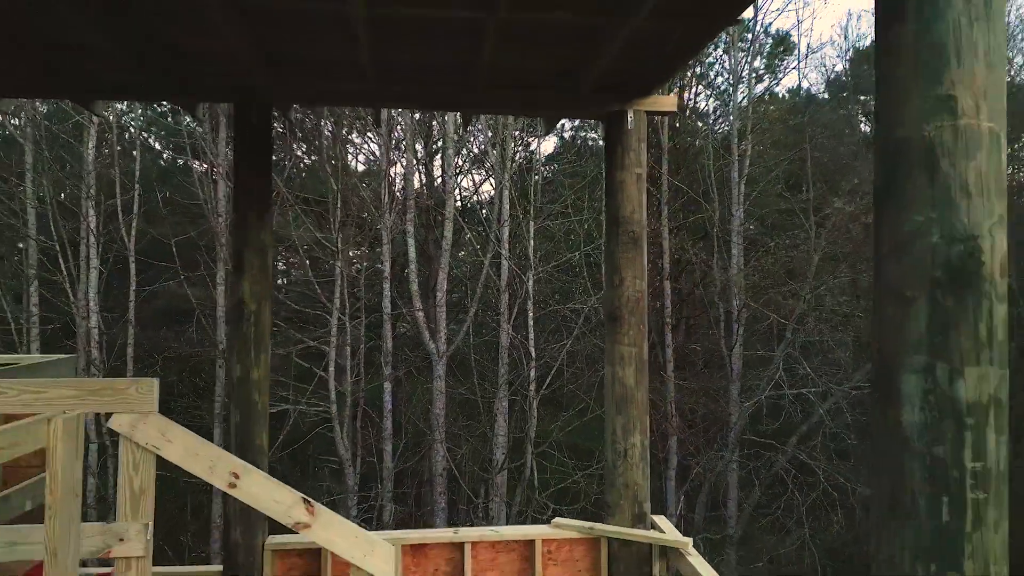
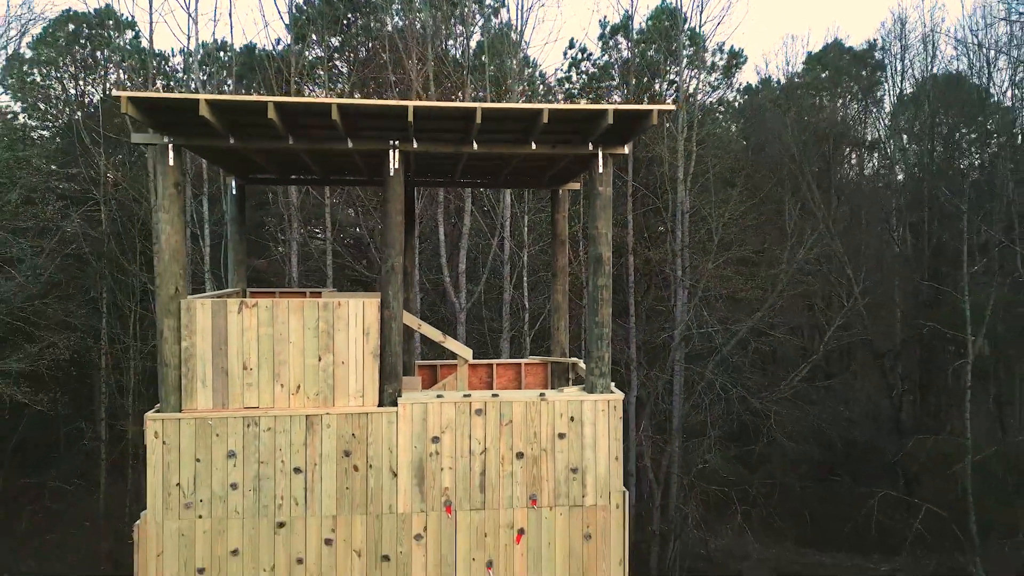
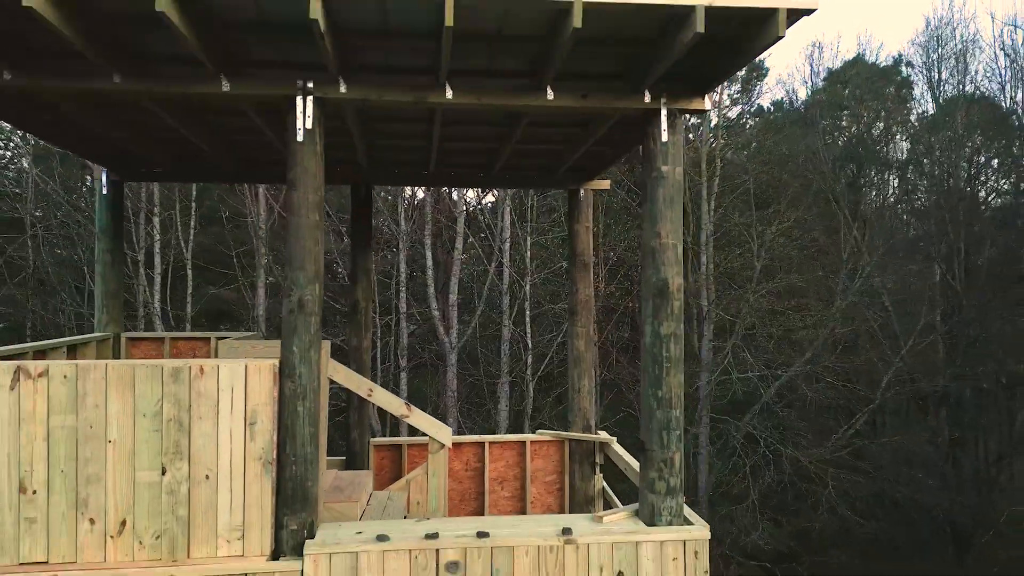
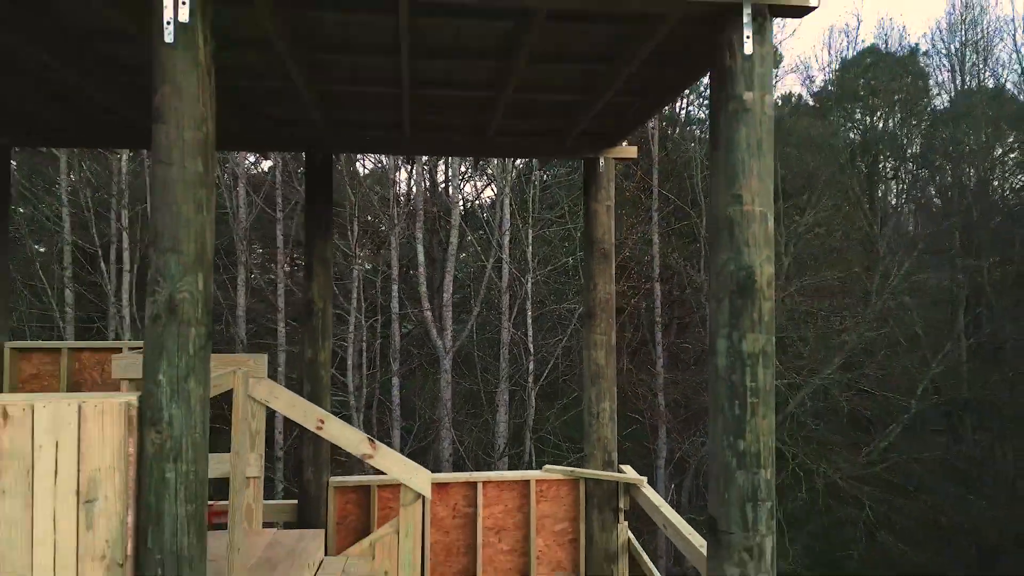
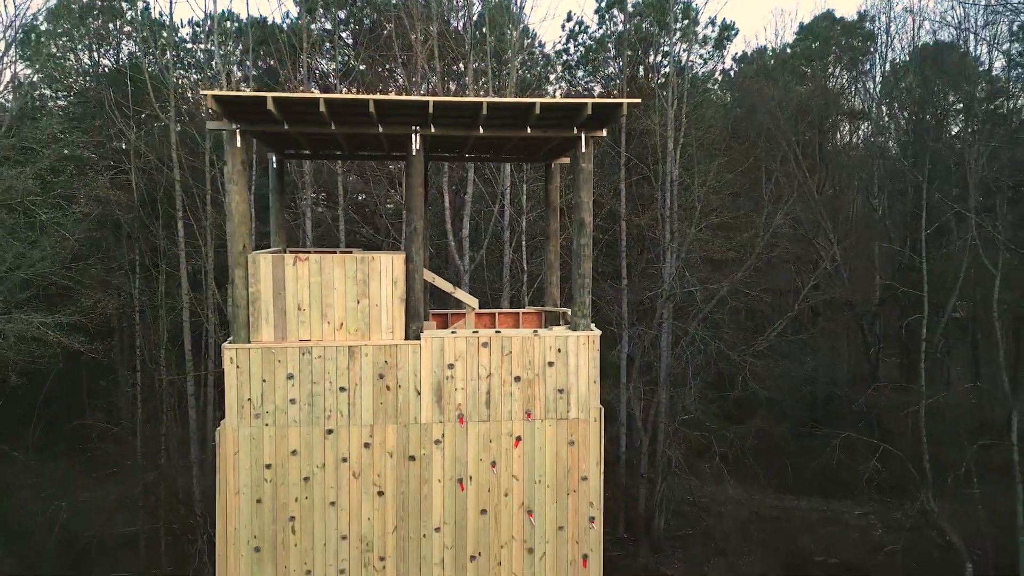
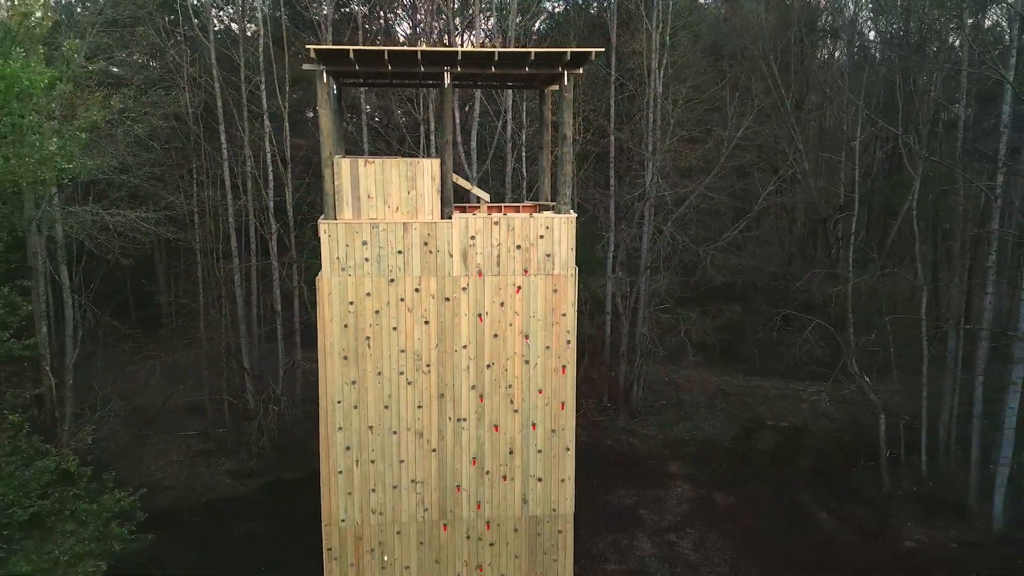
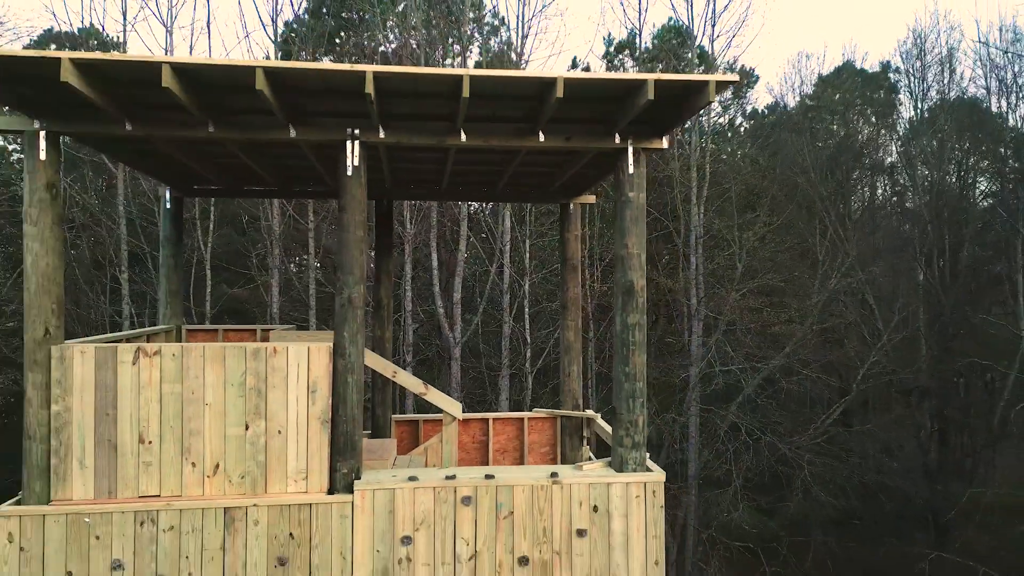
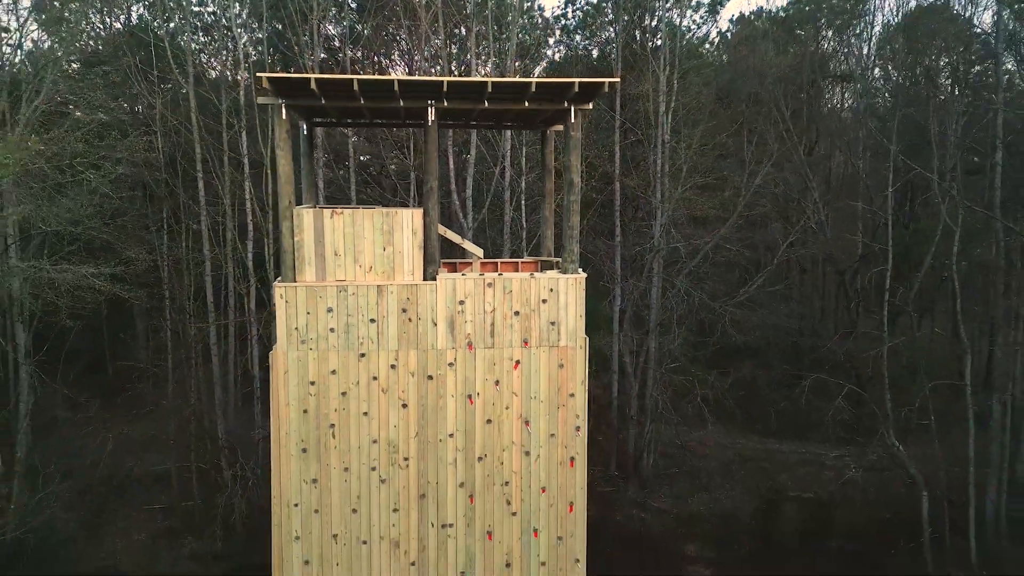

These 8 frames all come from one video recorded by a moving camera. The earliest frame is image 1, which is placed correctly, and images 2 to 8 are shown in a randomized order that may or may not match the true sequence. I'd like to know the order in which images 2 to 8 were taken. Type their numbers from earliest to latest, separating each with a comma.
4, 3, 7, 2, 5, 8, 6
